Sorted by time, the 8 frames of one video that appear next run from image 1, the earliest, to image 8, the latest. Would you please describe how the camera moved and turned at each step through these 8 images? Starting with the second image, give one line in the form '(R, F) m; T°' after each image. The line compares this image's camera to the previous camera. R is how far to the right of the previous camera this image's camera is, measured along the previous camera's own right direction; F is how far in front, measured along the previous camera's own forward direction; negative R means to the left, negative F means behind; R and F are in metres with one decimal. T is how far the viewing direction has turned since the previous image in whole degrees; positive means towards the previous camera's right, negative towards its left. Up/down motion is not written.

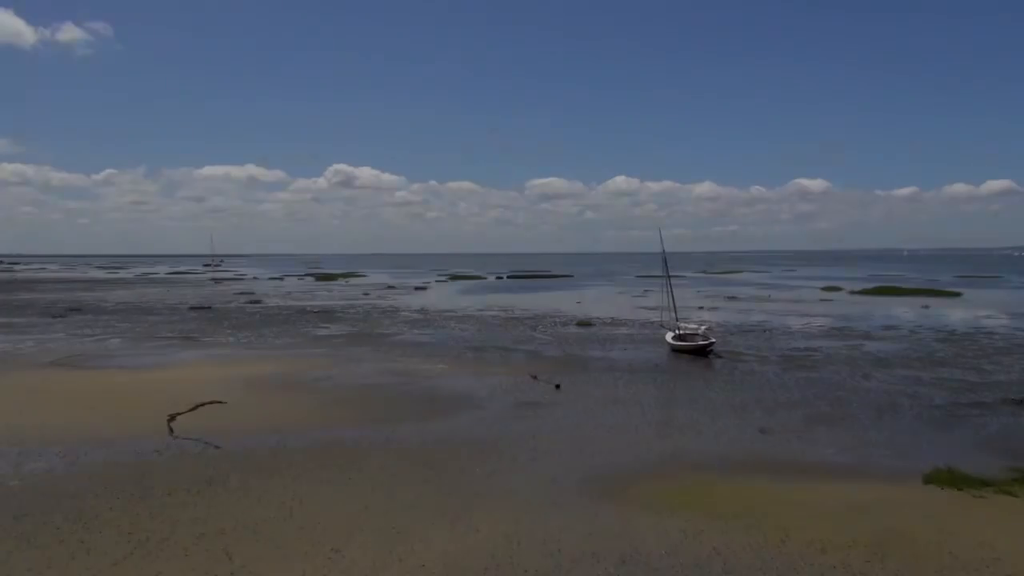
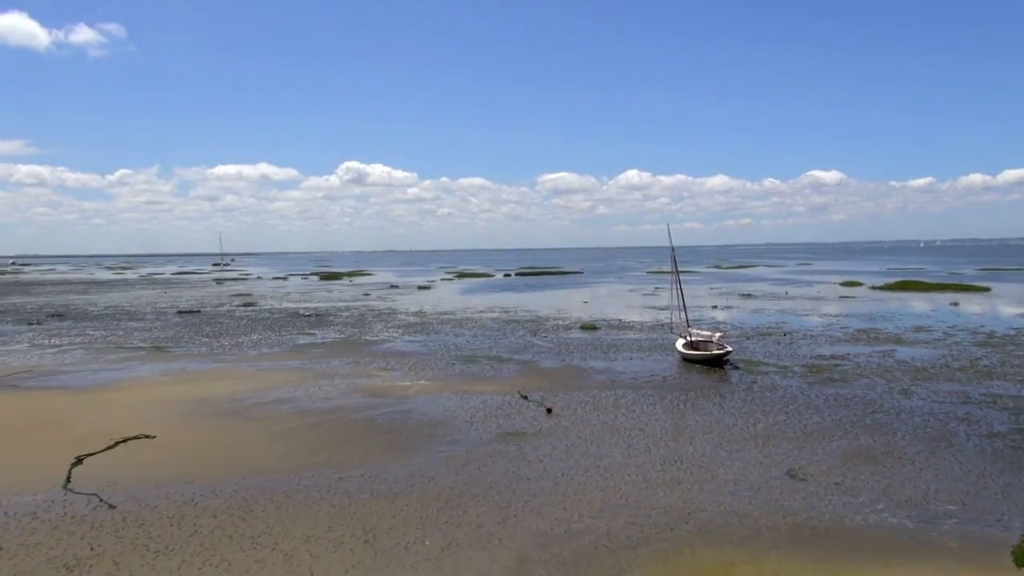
(+0.6, +2.7) m; -1°
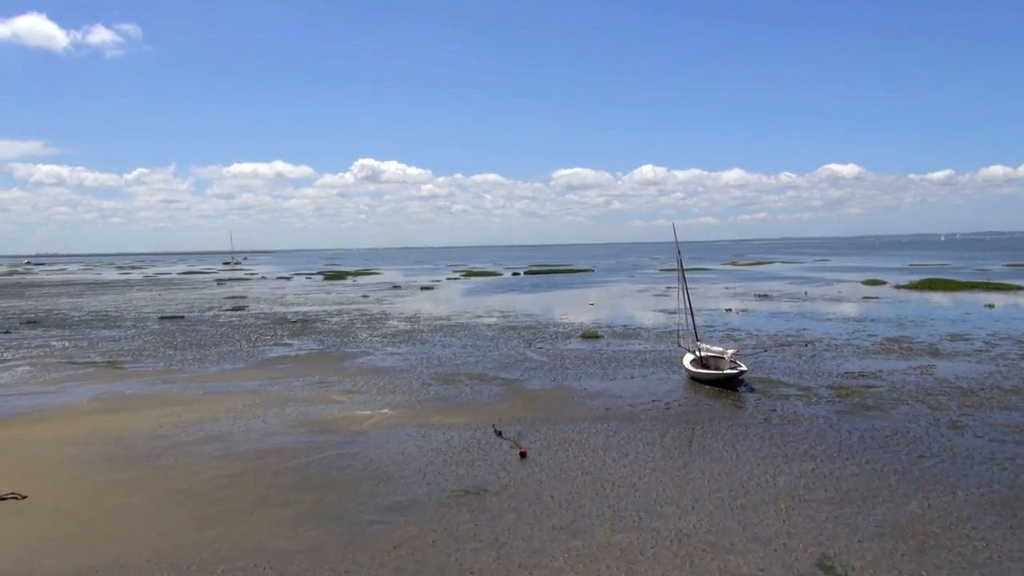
(+0.9, +3.0) m; -1°
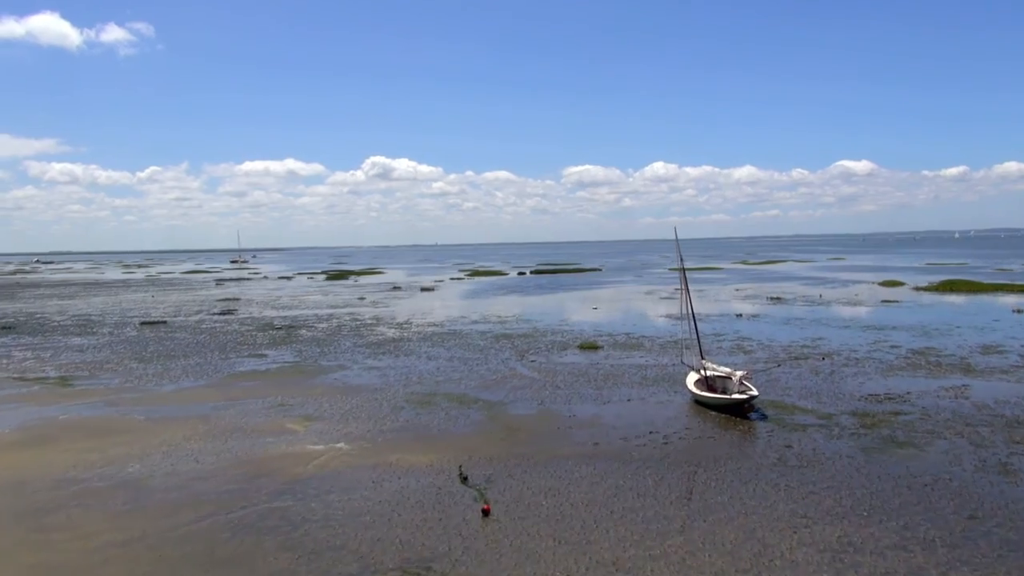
(+0.7, +2.4) m; -1°
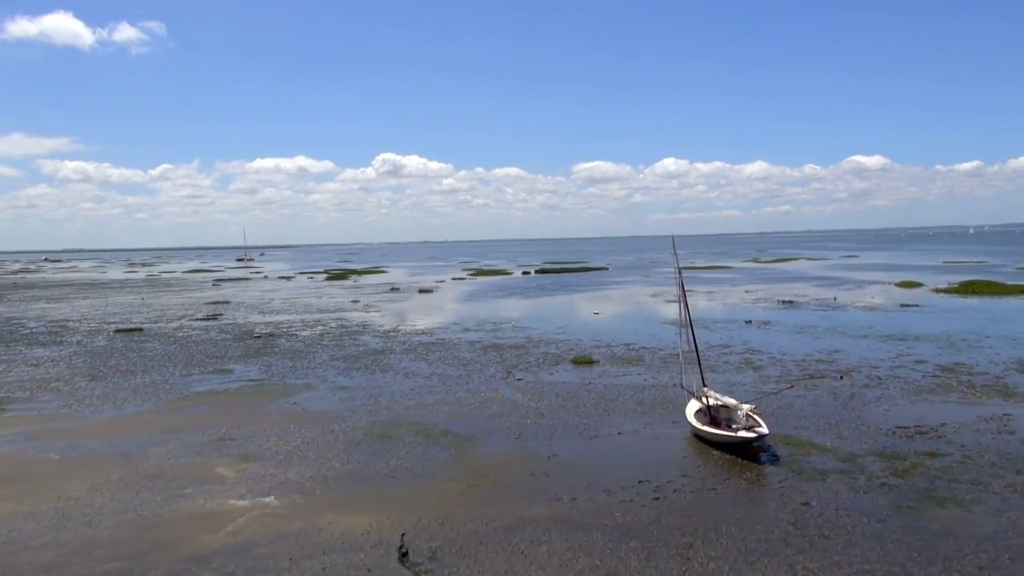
(+0.8, +2.6) m; -1°
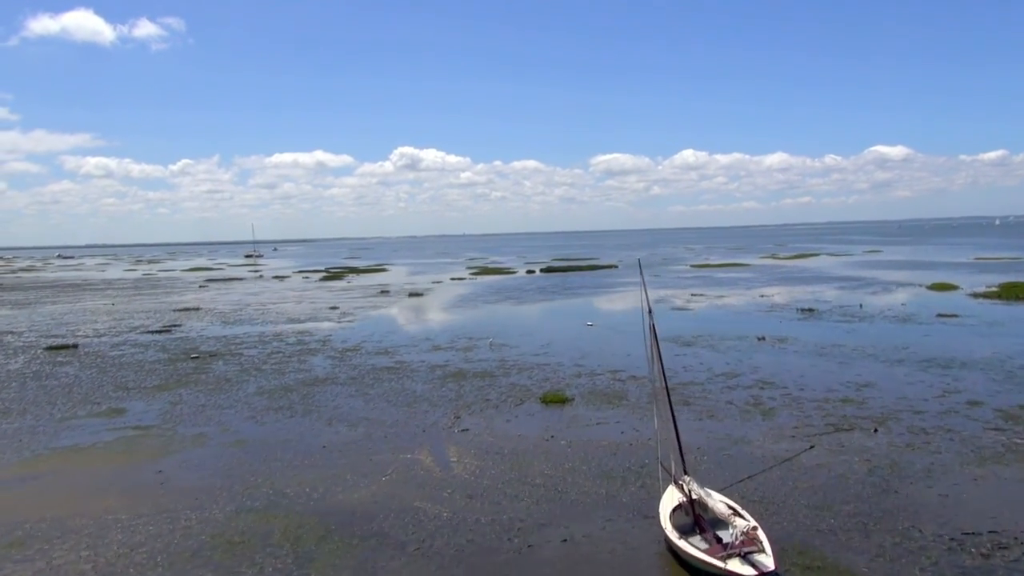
(+1.9, +5.2) m; -1°
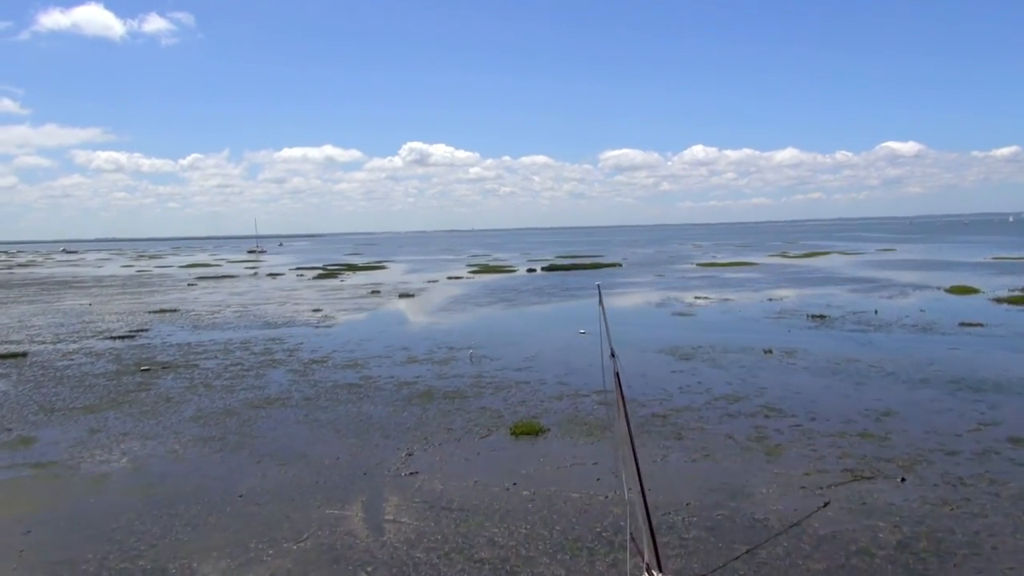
(+1.1, +3.1) m; -1°
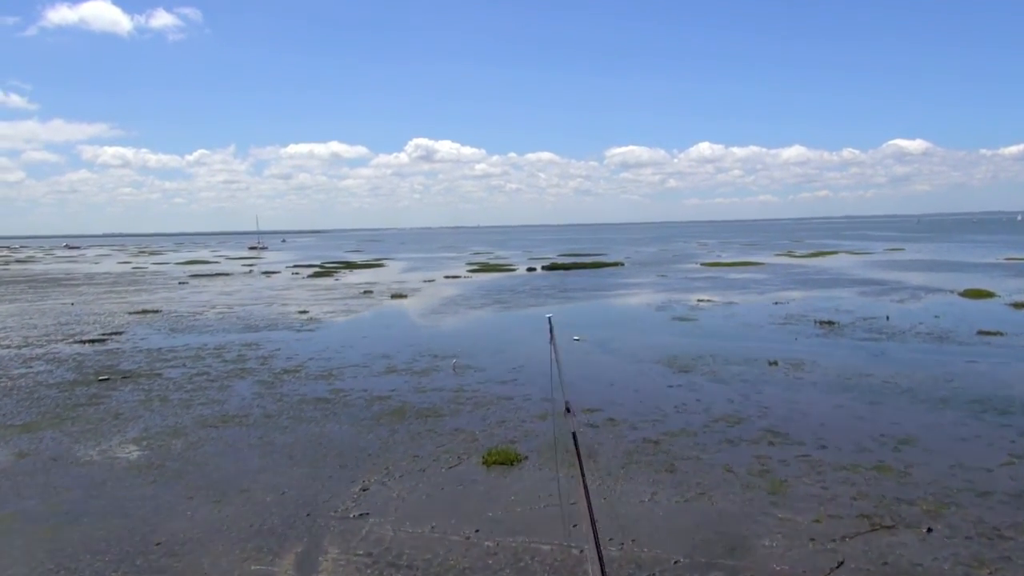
(+0.7, +2.2) m; 0°
